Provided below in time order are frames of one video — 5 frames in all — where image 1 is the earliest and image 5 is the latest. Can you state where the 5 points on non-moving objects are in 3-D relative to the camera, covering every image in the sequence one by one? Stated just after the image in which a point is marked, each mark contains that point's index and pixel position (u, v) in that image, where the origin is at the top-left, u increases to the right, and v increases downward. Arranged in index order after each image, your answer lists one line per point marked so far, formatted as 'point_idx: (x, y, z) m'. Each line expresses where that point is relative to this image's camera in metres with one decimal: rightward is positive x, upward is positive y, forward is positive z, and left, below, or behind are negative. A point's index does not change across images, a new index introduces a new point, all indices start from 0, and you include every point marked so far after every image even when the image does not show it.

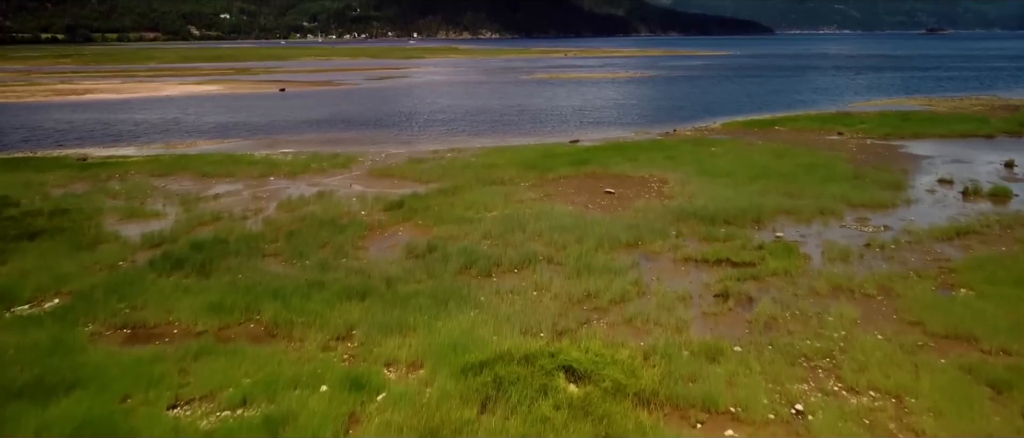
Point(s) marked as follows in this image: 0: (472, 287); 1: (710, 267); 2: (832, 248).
0: (-0.7, -1.2, +10.7) m
1: (+3.7, -0.9, +11.8) m
2: (+6.5, -0.6, +12.6) m
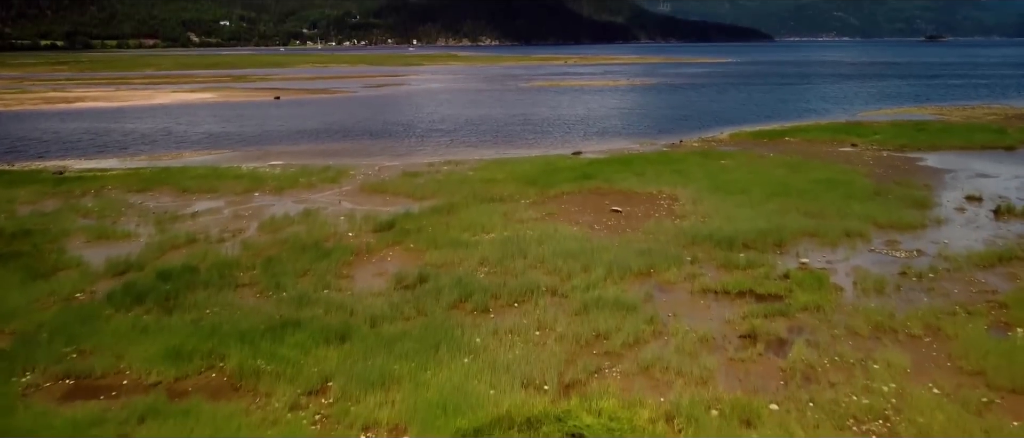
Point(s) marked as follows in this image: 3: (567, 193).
0: (-0.7, -1.6, +9.5) m
1: (+3.7, -1.4, +10.6) m
2: (+6.5, -1.1, +11.4) m
3: (+1.6, +0.7, +17.9) m
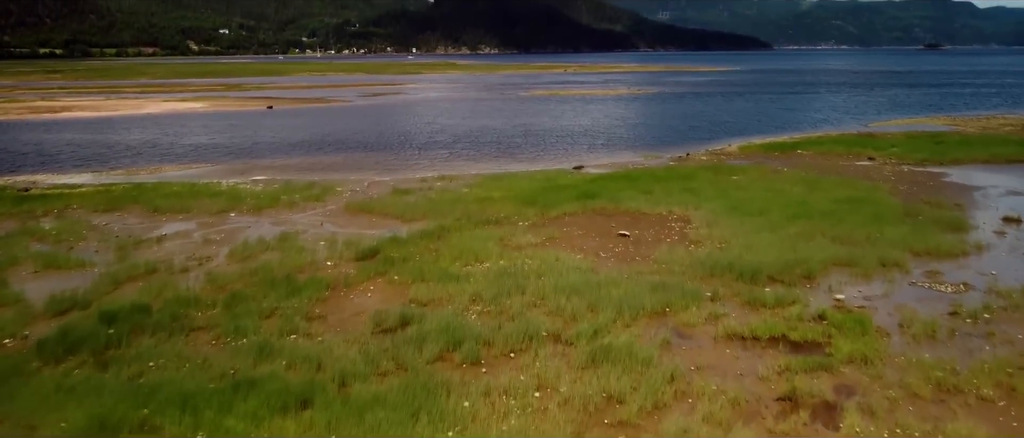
0: (-0.8, -2.1, +8.0) m
1: (+3.7, -1.9, +9.2) m
2: (+6.4, -1.6, +10.0) m
3: (+1.5, +0.1, +16.5) m
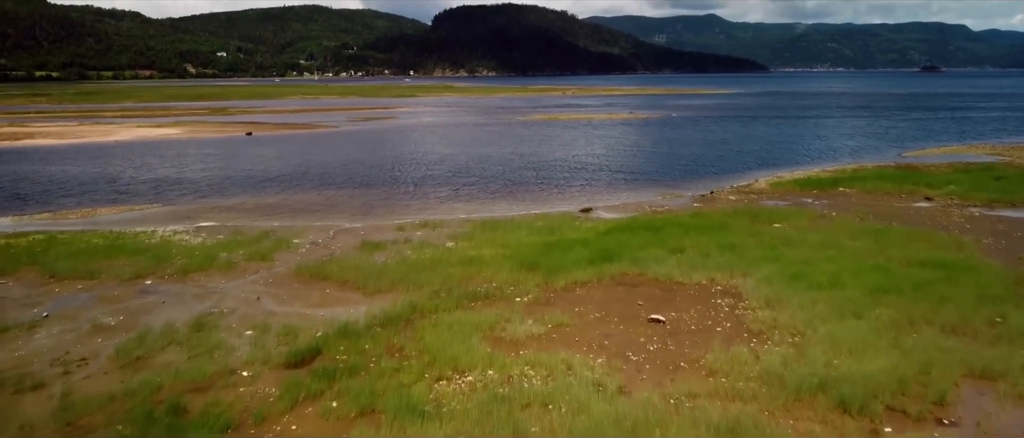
0: (-0.8, -3.3, +4.2) m
1: (+3.6, -3.1, +5.3) m
2: (+6.3, -2.8, +6.2) m
3: (+1.4, -1.3, +12.7) m
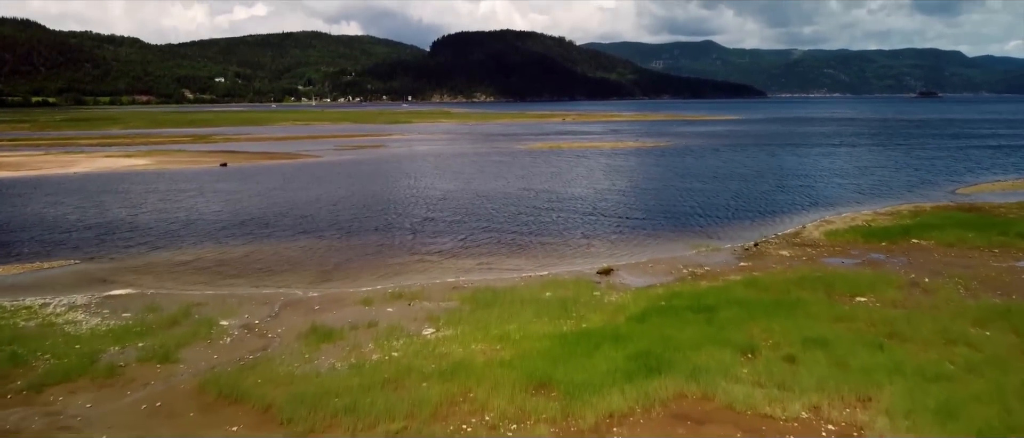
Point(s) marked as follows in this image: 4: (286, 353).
0: (-0.8, -4.3, -0.3) m
1: (+3.6, -4.2, +0.9) m
2: (+6.4, -3.9, +1.8) m
3: (+1.4, -2.7, +8.3) m
4: (-4.0, -2.4, +11.1) m
